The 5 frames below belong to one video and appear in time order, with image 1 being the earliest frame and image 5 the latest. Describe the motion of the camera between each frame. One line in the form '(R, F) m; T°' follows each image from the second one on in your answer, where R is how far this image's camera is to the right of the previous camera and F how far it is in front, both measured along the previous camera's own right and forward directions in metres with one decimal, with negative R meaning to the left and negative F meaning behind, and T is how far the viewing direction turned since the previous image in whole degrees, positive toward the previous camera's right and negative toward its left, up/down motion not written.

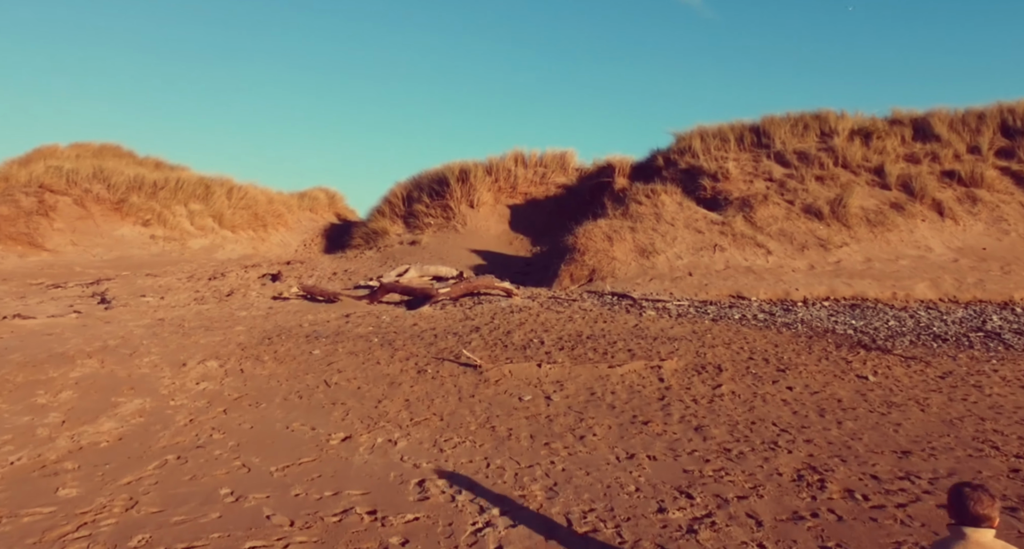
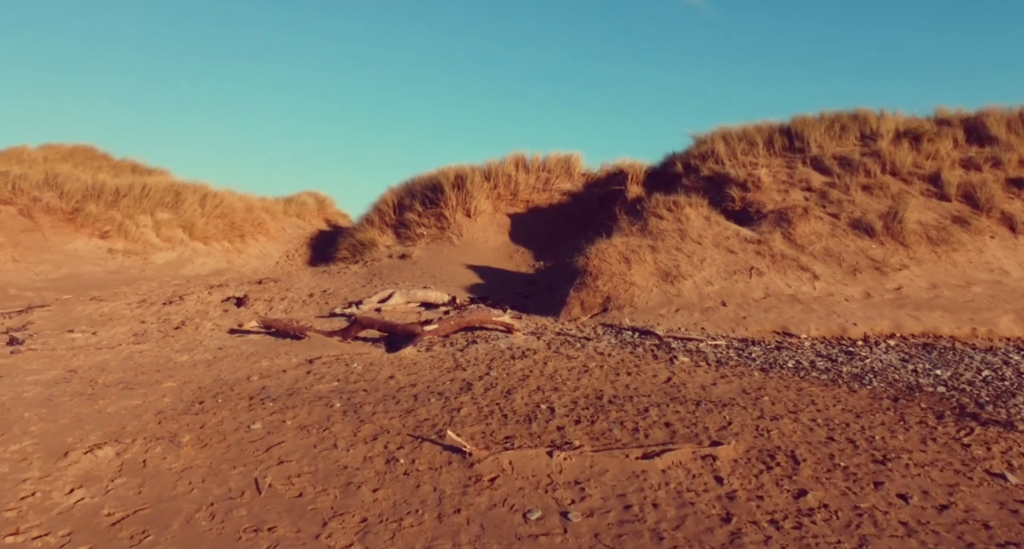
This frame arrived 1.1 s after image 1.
(0.0, +1.3) m; 0°
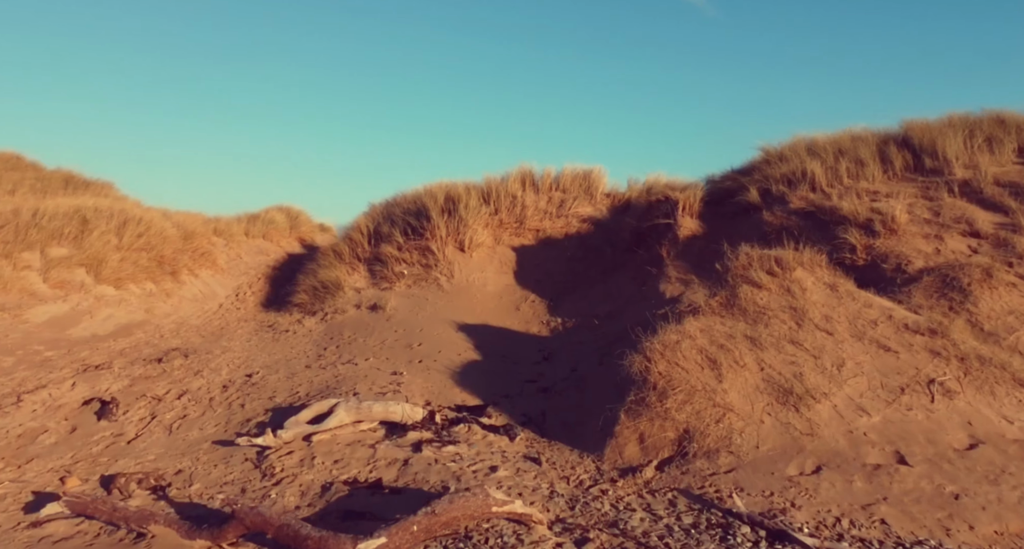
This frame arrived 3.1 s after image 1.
(-0.1, +3.1) m; 0°
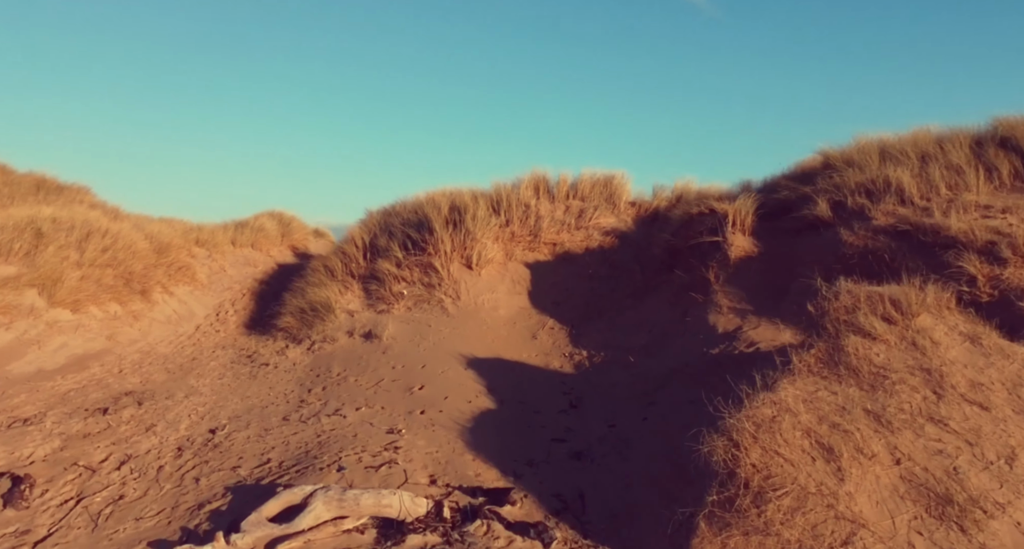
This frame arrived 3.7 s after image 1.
(-0.2, +1.3) m; 0°
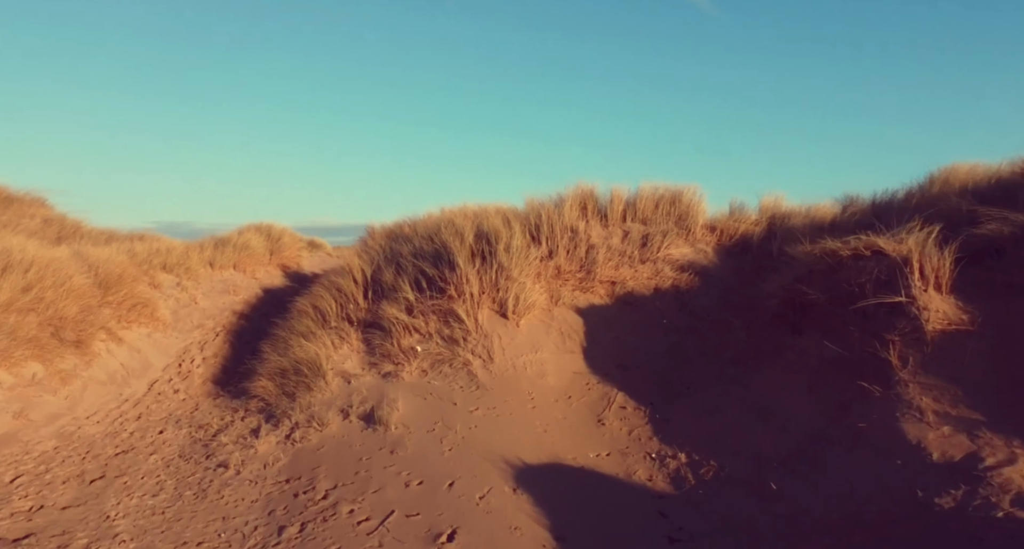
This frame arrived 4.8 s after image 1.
(-0.6, +2.4) m; 0°
